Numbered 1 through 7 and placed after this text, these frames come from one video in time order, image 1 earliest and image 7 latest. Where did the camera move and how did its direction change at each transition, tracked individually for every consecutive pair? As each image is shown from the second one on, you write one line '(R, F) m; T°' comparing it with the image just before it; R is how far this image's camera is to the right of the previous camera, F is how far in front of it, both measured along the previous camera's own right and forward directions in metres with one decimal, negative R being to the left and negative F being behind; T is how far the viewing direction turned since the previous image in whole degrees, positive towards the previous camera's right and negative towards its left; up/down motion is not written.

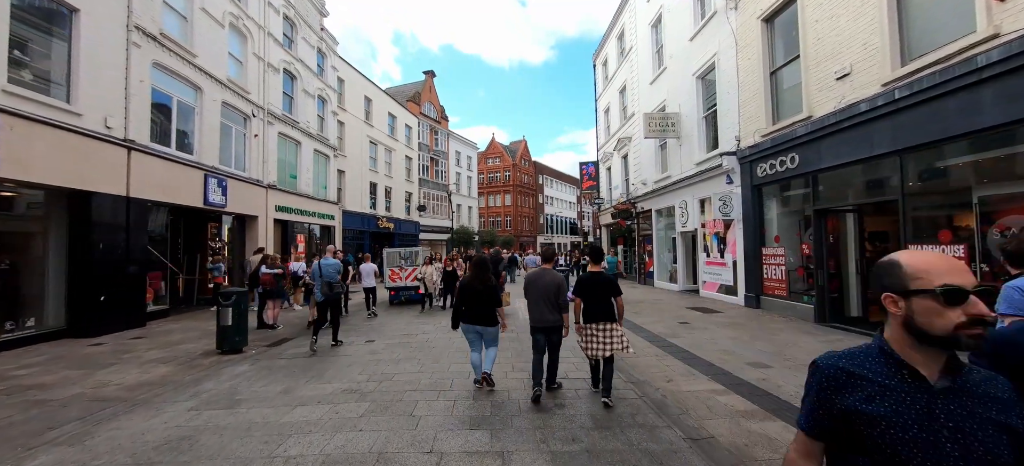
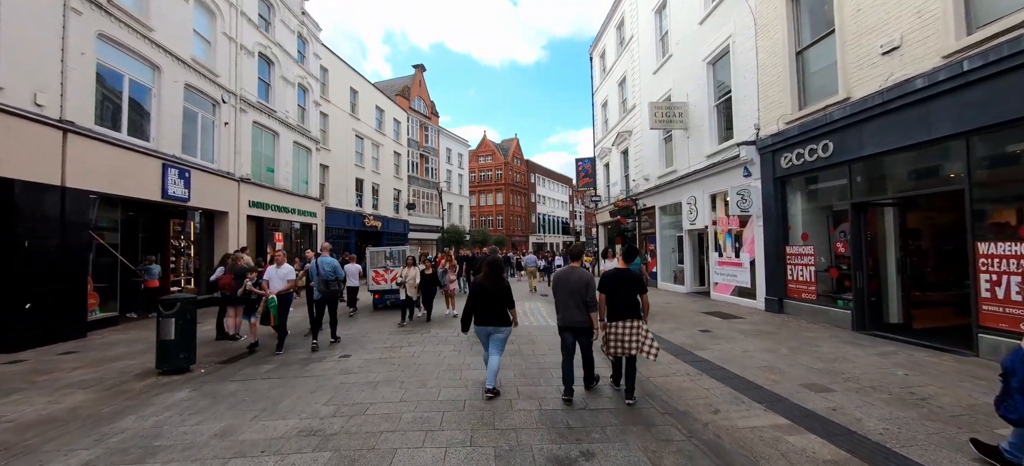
(-0.2, +1.0) m; +1°
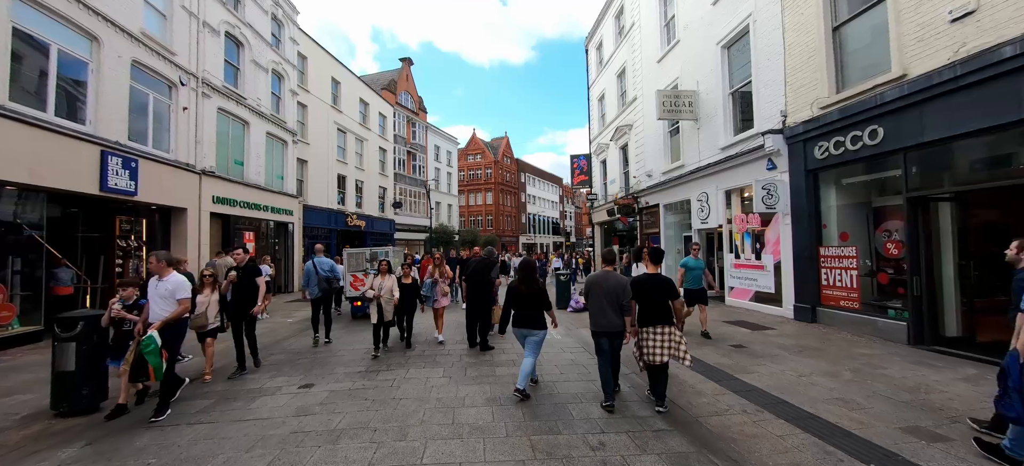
(-0.2, +1.2) m; +2°
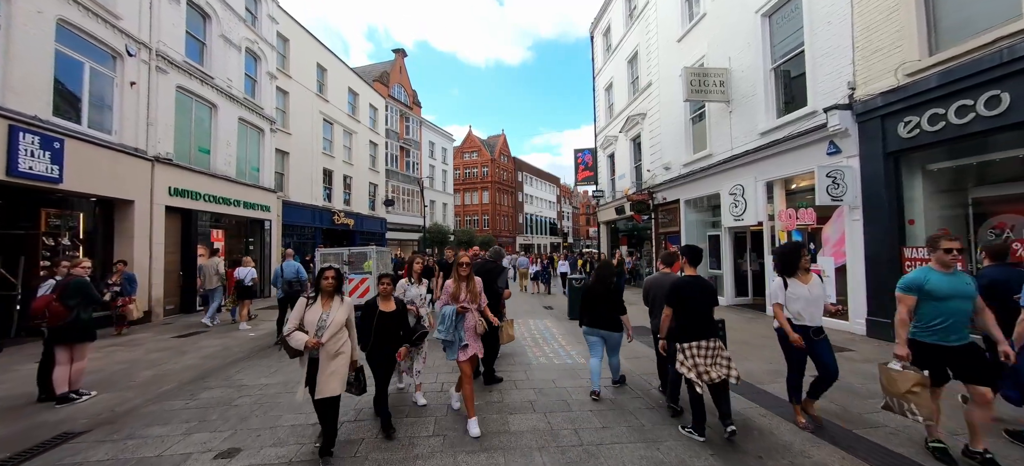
(-0.3, +1.6) m; +1°
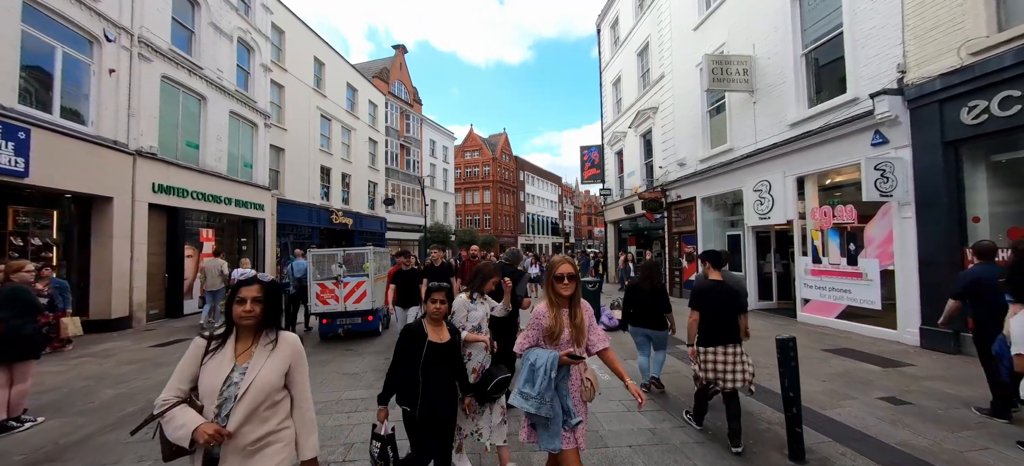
(-0.2, +0.7) m; 0°
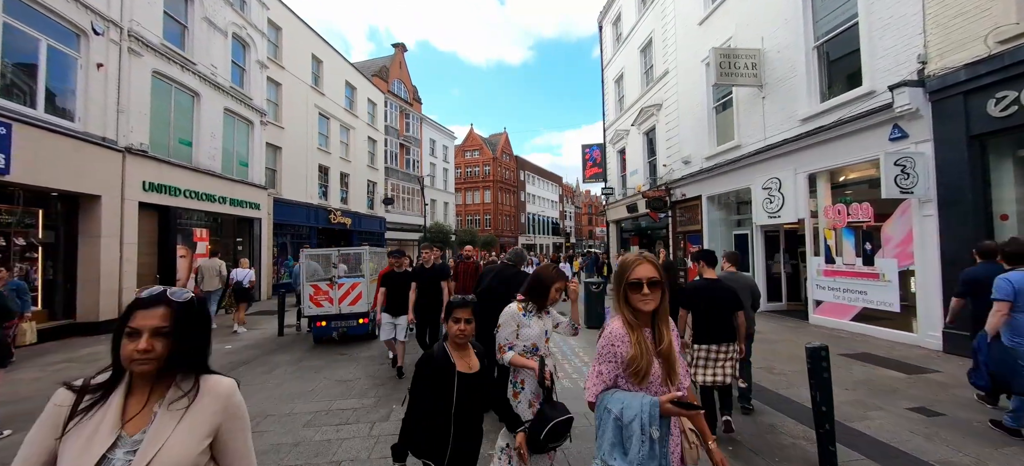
(0.0, +0.3) m; 0°
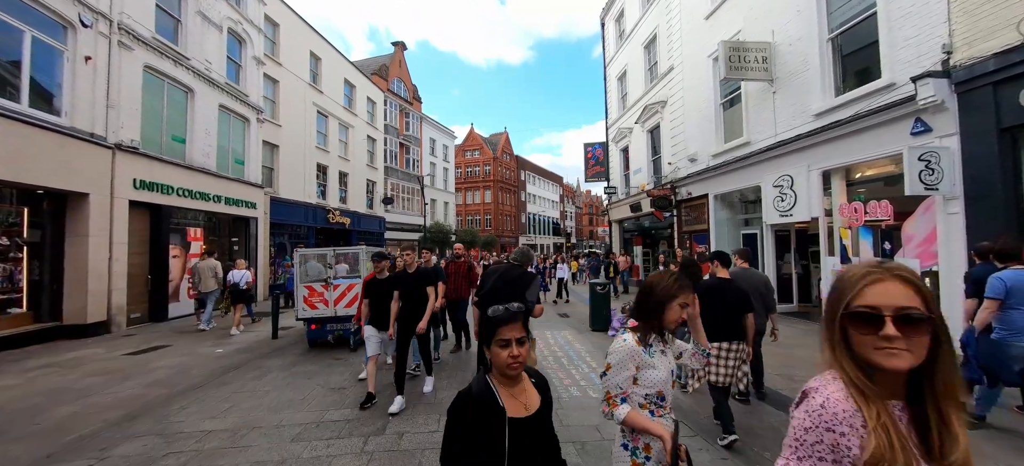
(-0.1, +0.3) m; 0°
